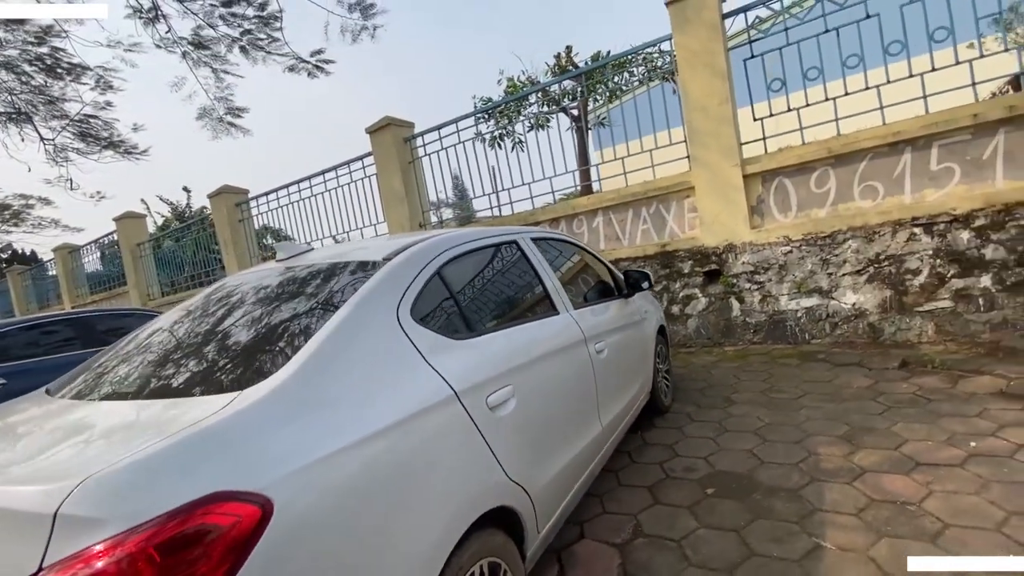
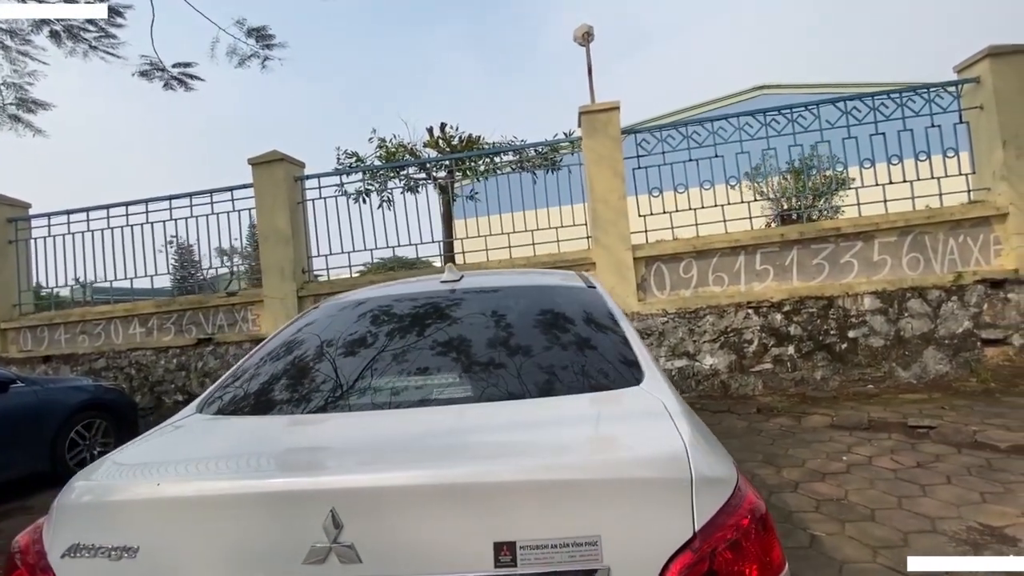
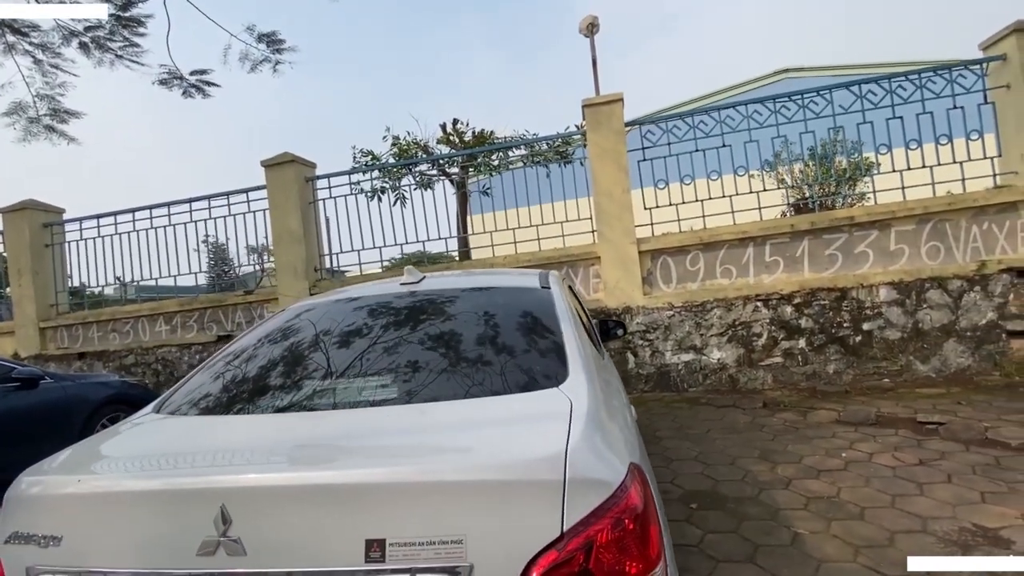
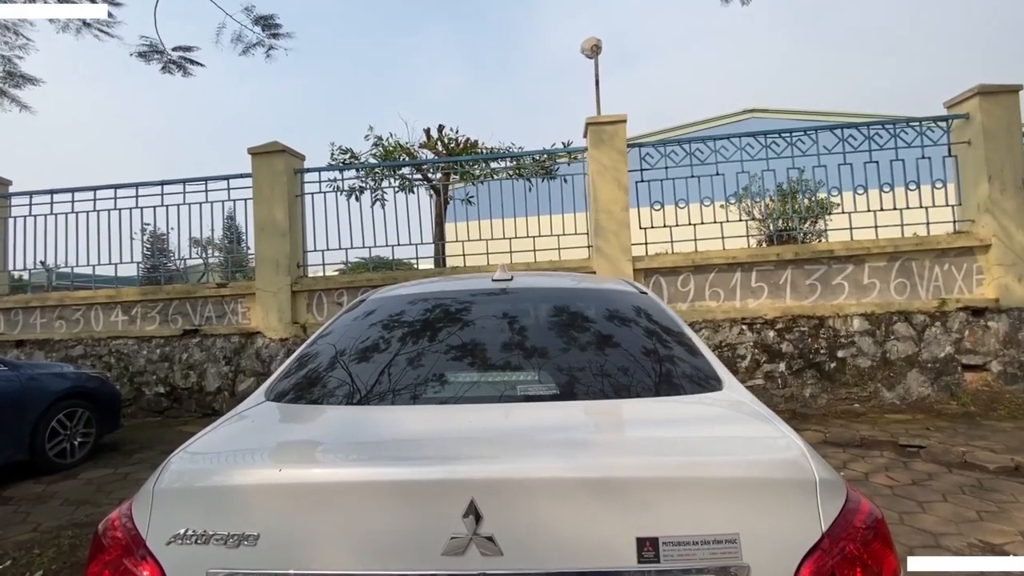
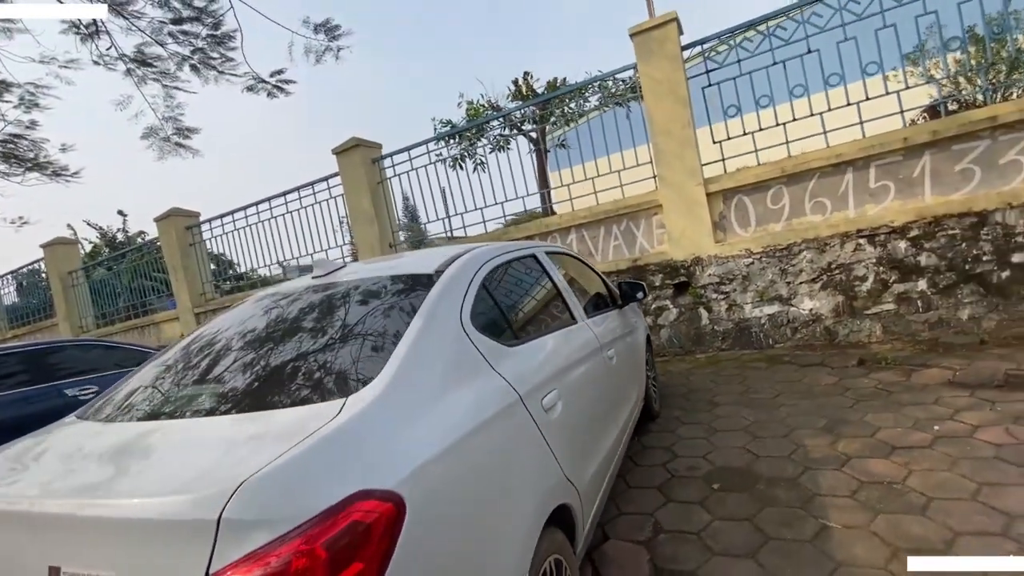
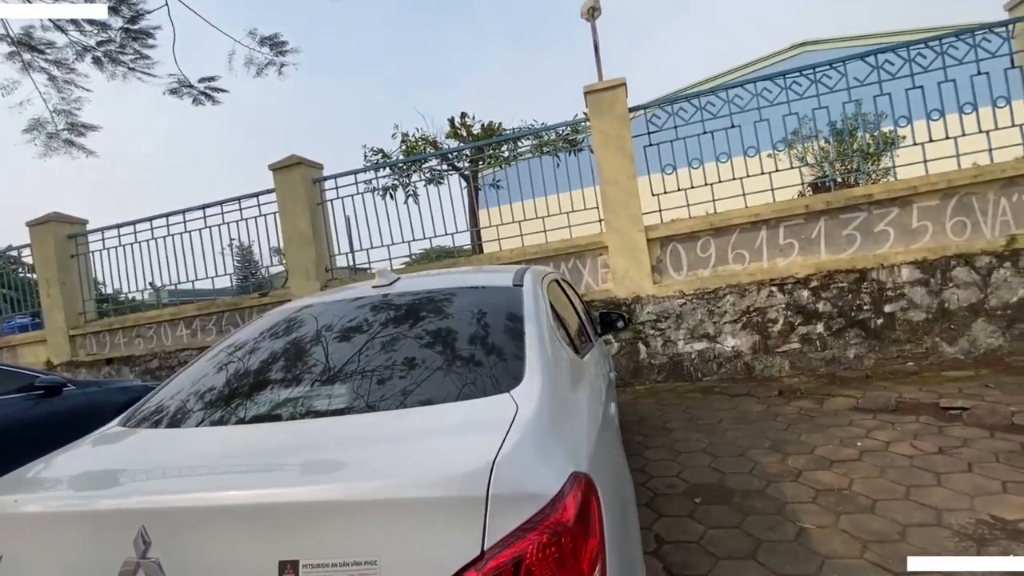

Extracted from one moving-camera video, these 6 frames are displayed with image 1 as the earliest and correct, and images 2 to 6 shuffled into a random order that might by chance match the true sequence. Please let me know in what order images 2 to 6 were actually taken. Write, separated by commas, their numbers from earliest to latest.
5, 6, 3, 2, 4
